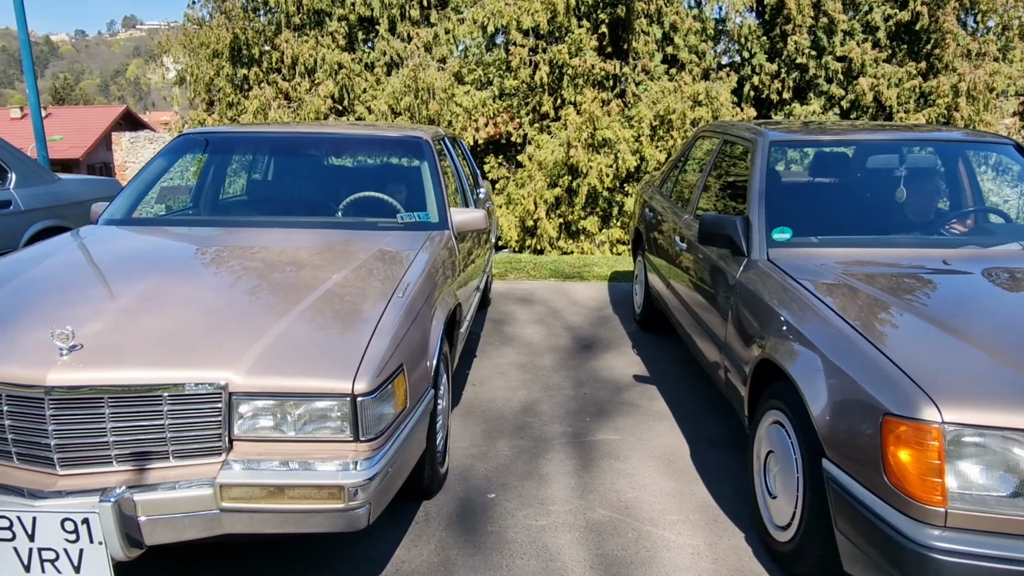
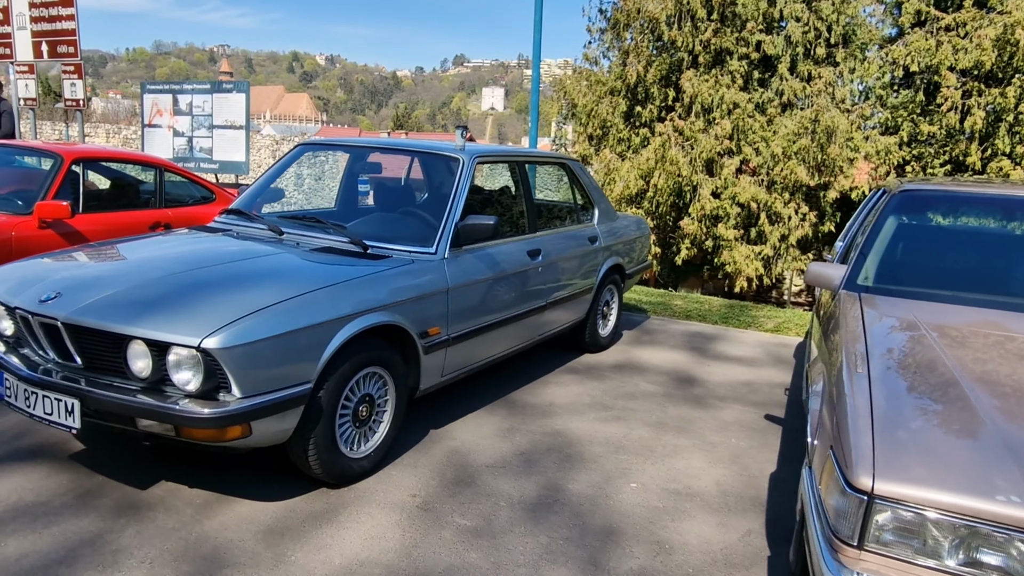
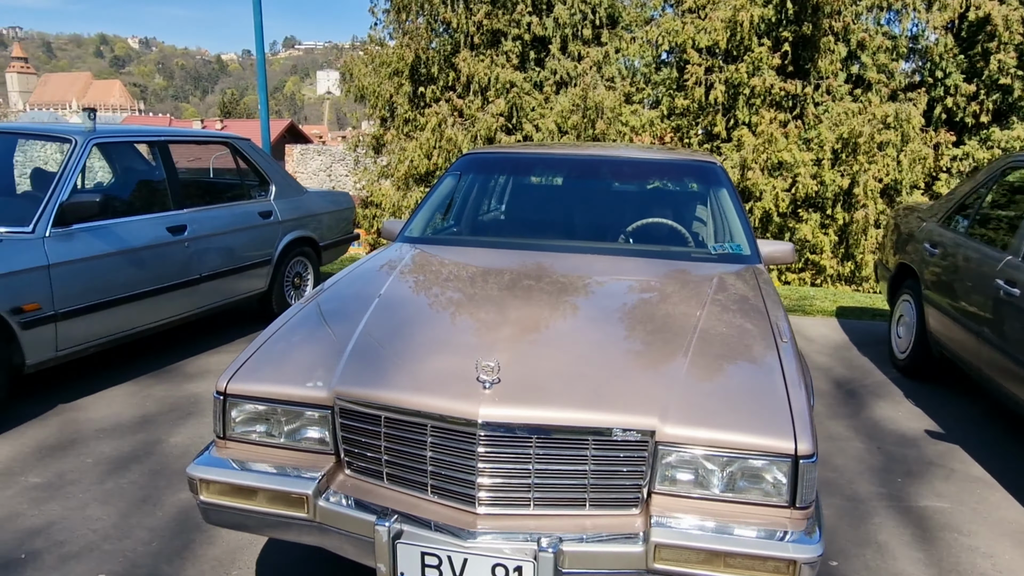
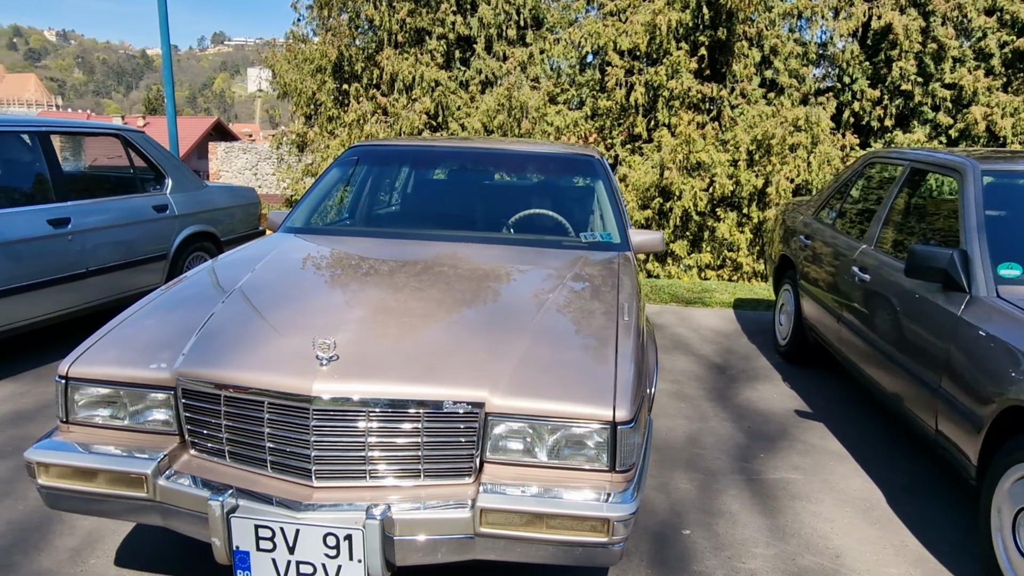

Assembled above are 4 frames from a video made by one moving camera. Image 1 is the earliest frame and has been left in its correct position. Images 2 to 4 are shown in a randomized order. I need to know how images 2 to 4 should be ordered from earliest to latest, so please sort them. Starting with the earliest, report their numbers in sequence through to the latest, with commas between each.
4, 3, 2
